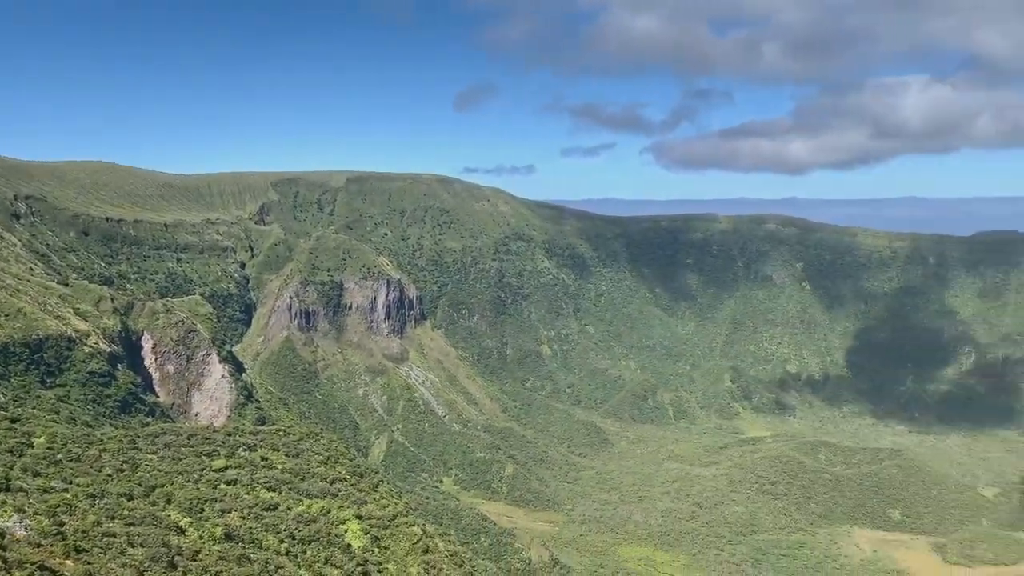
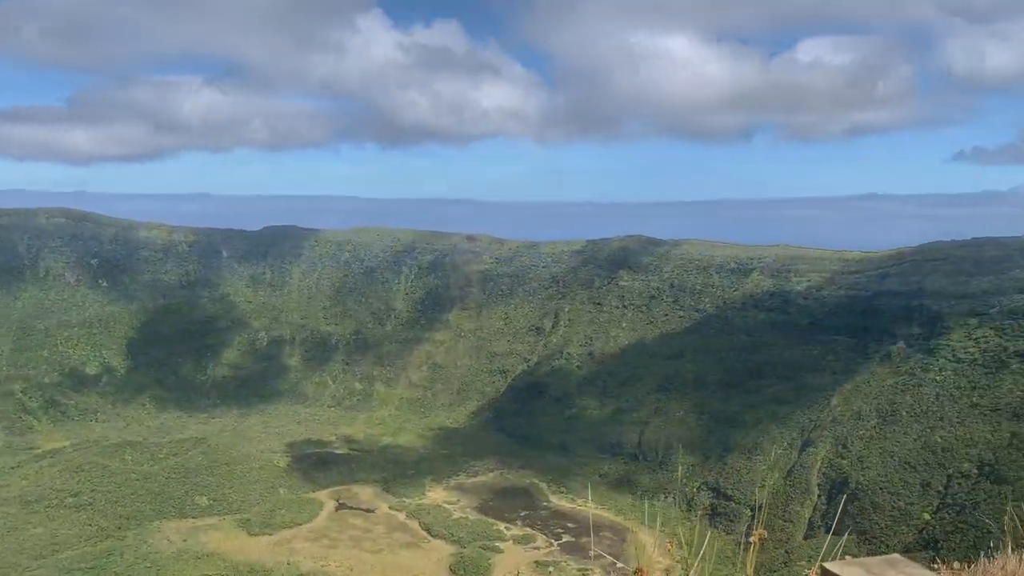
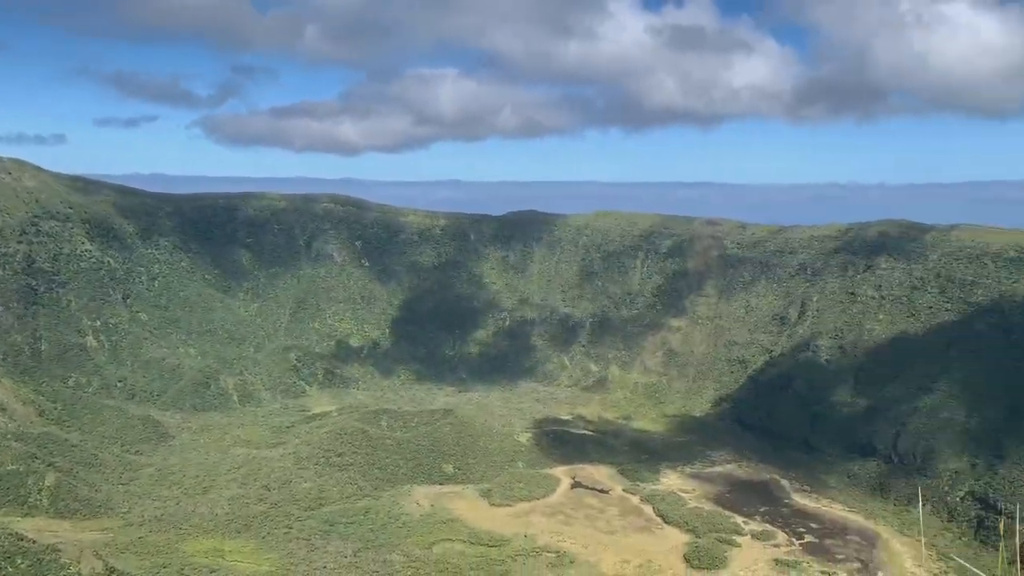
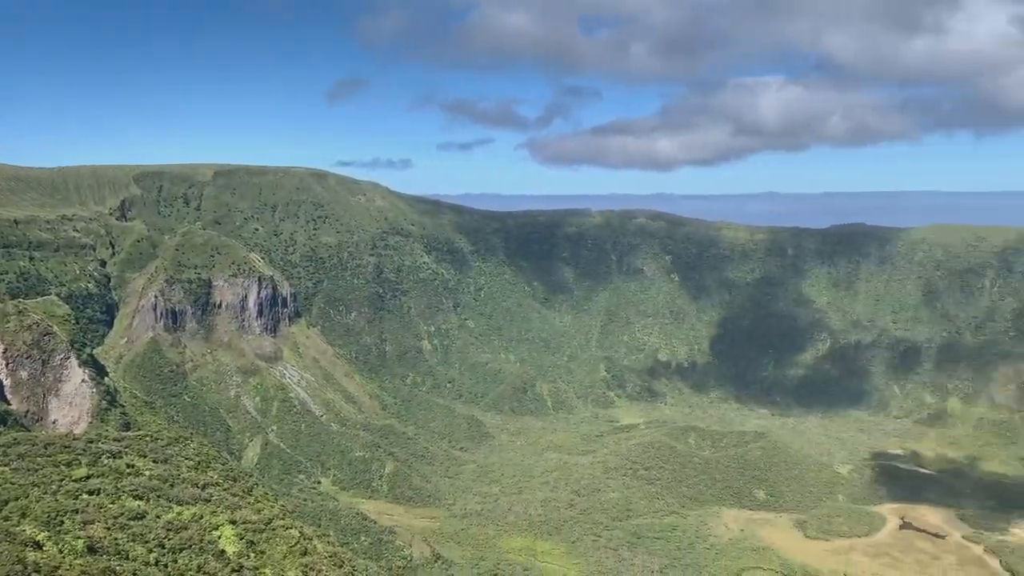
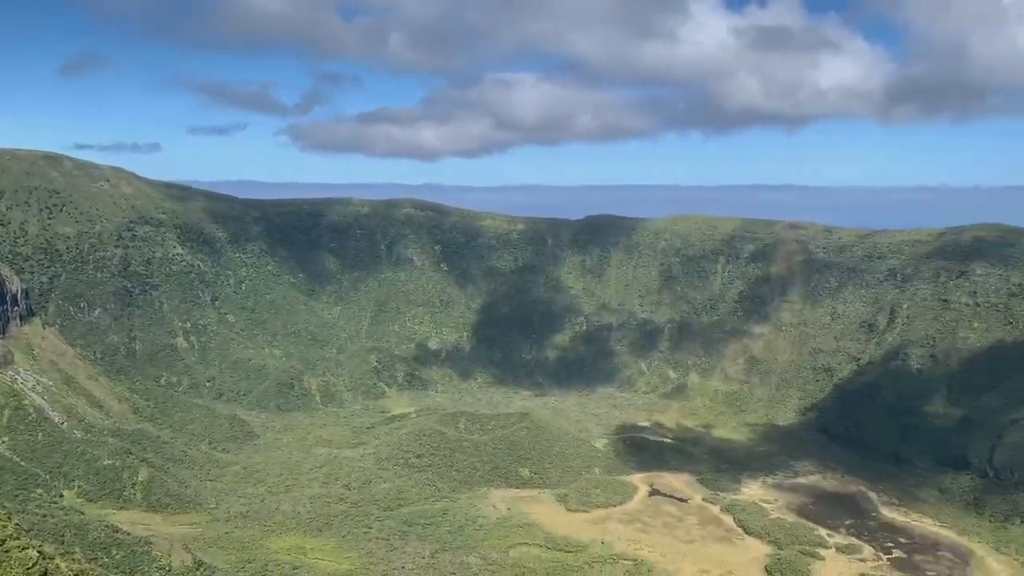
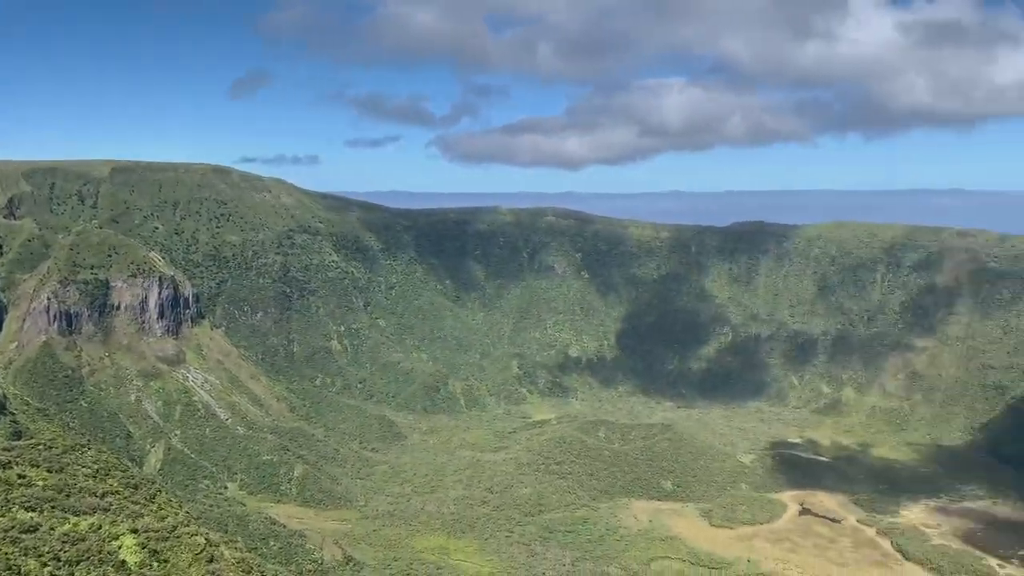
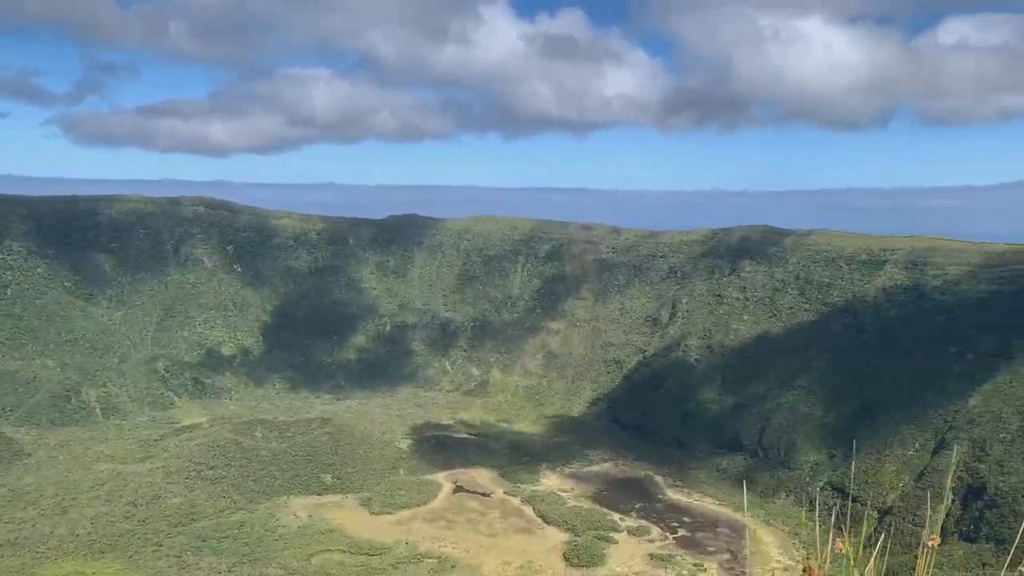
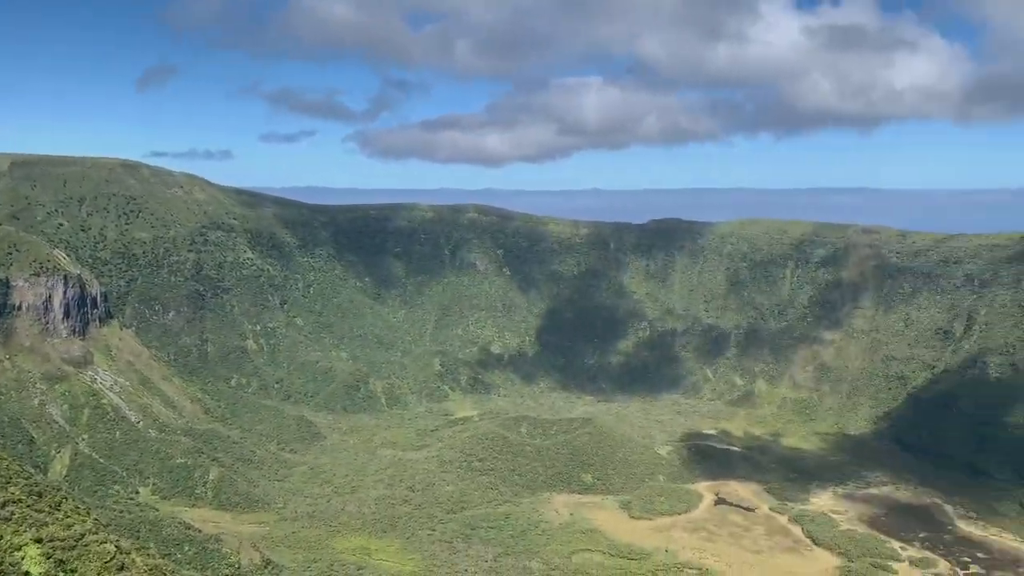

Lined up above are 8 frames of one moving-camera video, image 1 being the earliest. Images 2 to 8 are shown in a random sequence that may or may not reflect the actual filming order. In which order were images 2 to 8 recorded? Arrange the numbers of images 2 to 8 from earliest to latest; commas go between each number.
4, 6, 8, 5, 3, 7, 2
